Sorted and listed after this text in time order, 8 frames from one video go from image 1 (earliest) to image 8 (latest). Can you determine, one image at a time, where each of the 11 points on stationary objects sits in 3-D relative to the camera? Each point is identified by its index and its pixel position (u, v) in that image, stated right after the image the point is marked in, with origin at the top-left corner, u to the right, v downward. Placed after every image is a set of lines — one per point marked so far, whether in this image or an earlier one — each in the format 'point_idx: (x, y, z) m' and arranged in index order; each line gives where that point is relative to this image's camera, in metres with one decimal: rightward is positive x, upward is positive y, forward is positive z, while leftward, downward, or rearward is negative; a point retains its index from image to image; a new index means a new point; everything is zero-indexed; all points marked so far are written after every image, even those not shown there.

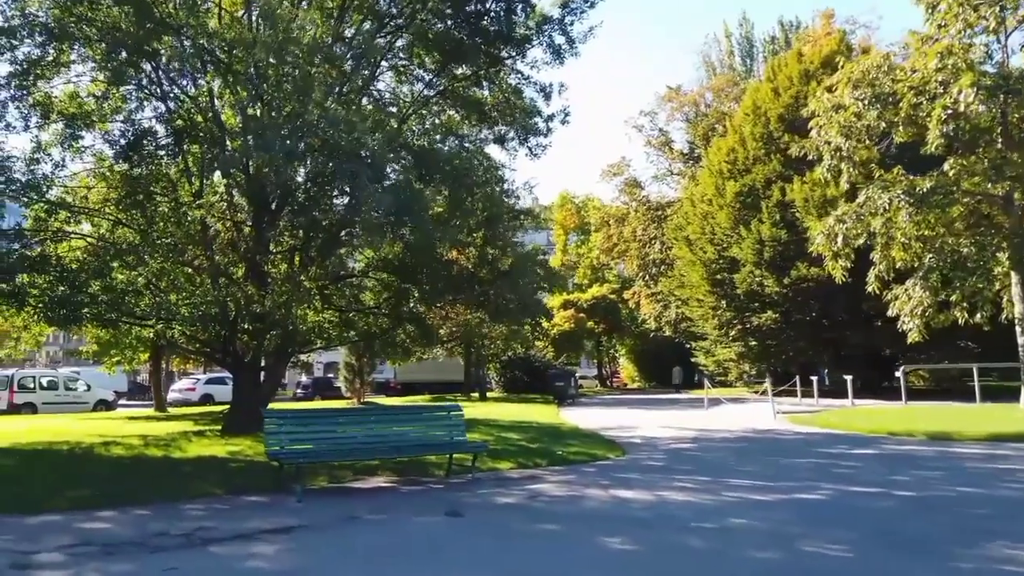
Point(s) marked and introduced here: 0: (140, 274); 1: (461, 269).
0: (-7.4, +0.3, +15.2) m
1: (-1.1, +0.4, +15.8) m
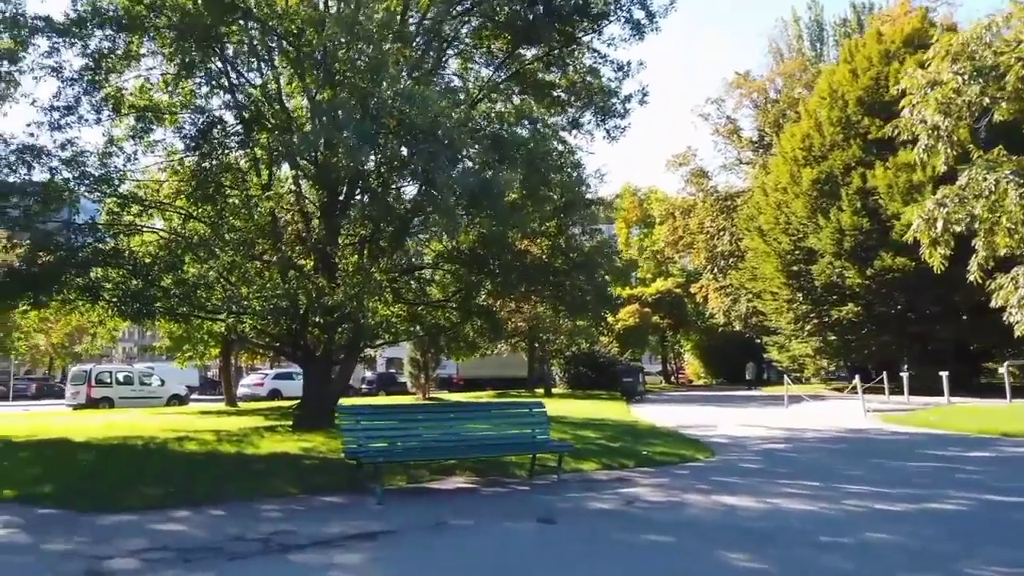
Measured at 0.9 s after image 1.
0: (-5.9, +0.4, +15.0) m
1: (+0.5, +0.6, +15.2) m
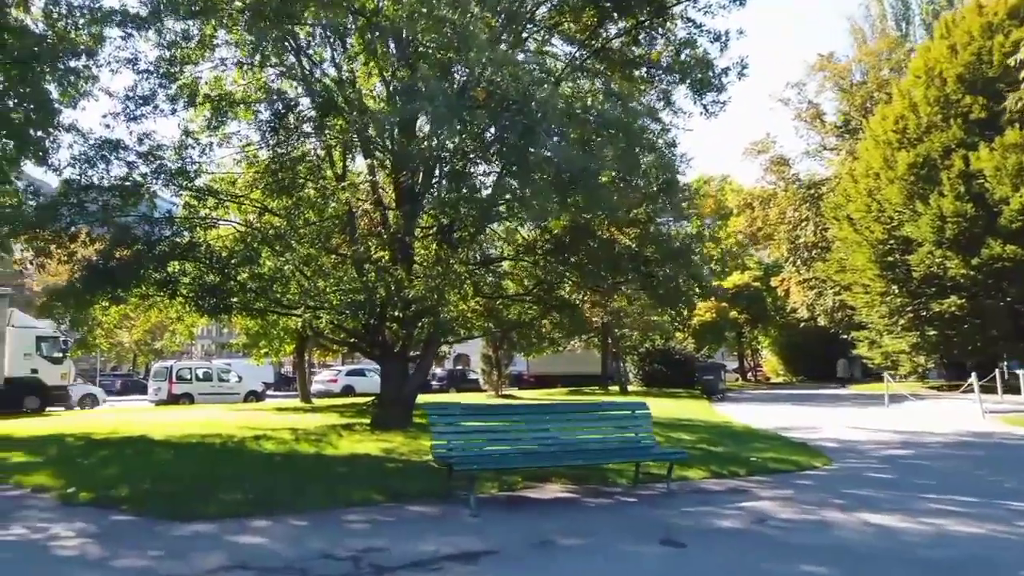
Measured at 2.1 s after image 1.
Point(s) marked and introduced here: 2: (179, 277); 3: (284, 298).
0: (-4.3, +0.5, +14.5) m
1: (+2.1, +0.7, +14.1) m
2: (-6.3, +0.2, +14.4) m
3: (-4.6, -0.2, +15.2) m
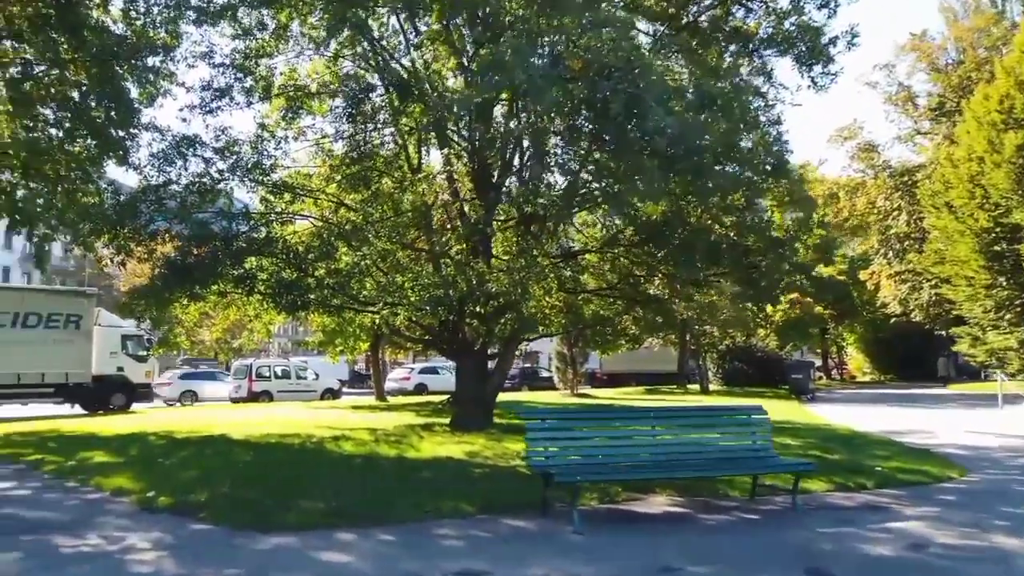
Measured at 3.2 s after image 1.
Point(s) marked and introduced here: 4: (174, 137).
0: (-2.7, +0.6, +14.0) m
1: (+3.6, +0.9, +13.1) m
2: (-4.8, +0.3, +14.1) m
3: (-3.0, -0.1, +14.7) m
4: (-6.4, +2.8, +14.2) m
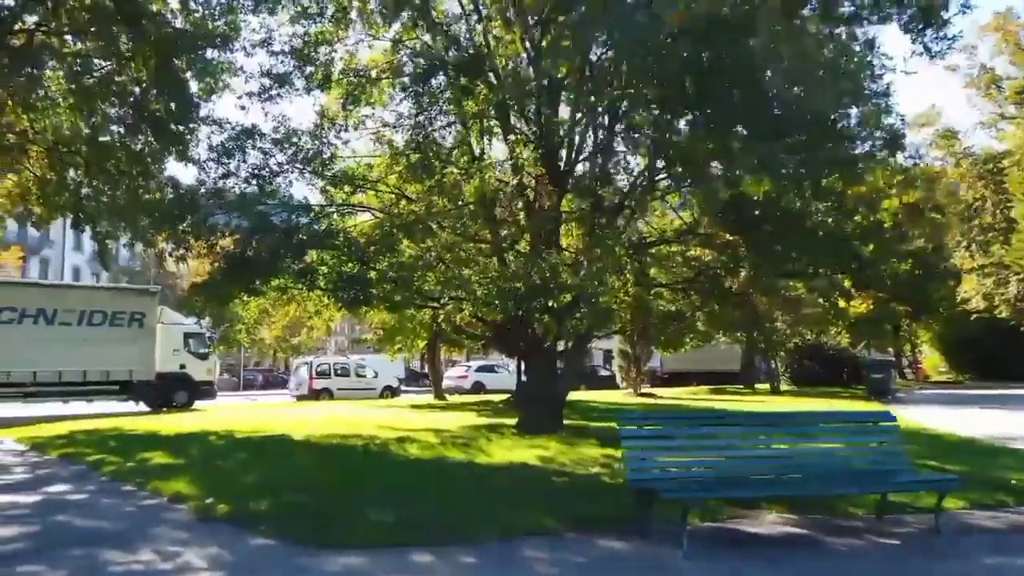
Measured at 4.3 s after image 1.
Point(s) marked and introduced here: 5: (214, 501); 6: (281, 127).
0: (-1.4, +0.7, +13.3) m
1: (+4.8, +1.0, +11.9) m
2: (-3.5, +0.4, +13.6) m
3: (-1.7, 0.0, +14.0) m
4: (-5.1, +2.9, +13.8) m
5: (-3.3, -2.3, +8.3) m
6: (-4.3, +3.0, +14.0) m
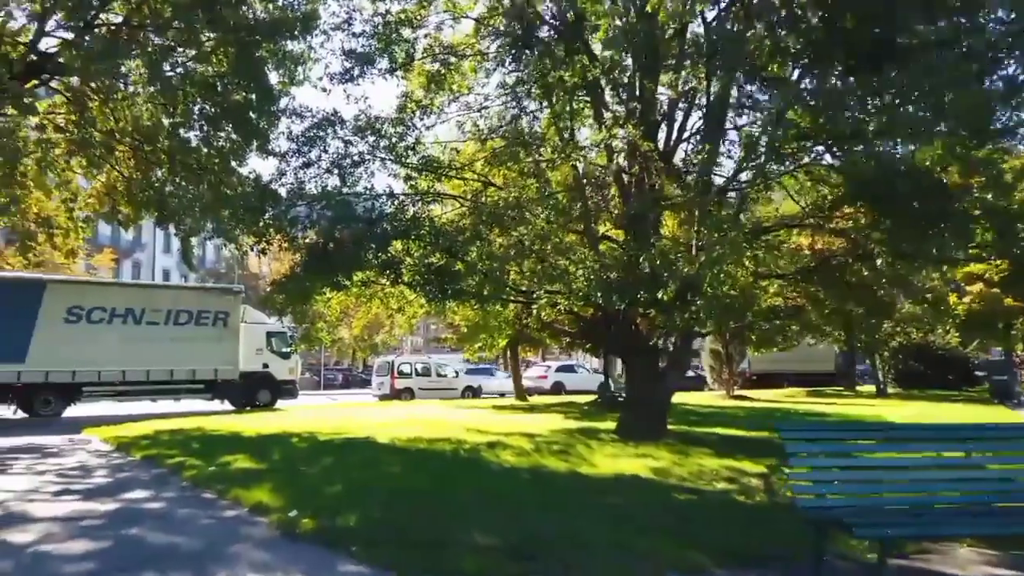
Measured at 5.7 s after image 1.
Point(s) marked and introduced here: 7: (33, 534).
0: (+0.2, +0.8, +12.3) m
1: (+6.2, +1.2, +10.3) m
2: (-1.8, +0.5, +12.7) m
3: (0.0, +0.1, +13.0) m
4: (-3.4, +3.0, +13.1) m
5: (-2.1, -2.2, +7.4) m
6: (-2.6, +3.1, +13.3) m
7: (-4.4, -2.3, +7.0) m
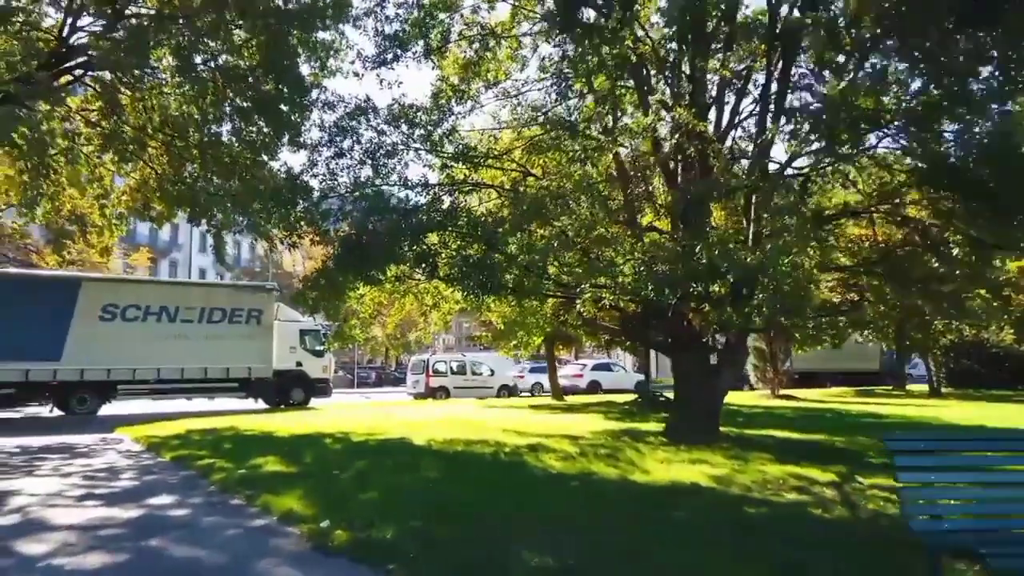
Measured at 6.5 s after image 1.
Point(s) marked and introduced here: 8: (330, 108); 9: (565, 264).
0: (+0.8, +0.9, +11.6) m
1: (+6.8, +1.3, +9.4) m
2: (-1.2, +0.6, +12.1) m
3: (+0.7, +0.2, +12.3) m
4: (-2.8, +3.1, +12.5) m
5: (-1.7, -2.2, +6.9) m
6: (-1.9, +3.2, +12.7) m
7: (-4.0, -2.2, +6.5) m
8: (-3.2, +3.2, +13.4) m
9: (+0.8, +0.3, +12.1) m
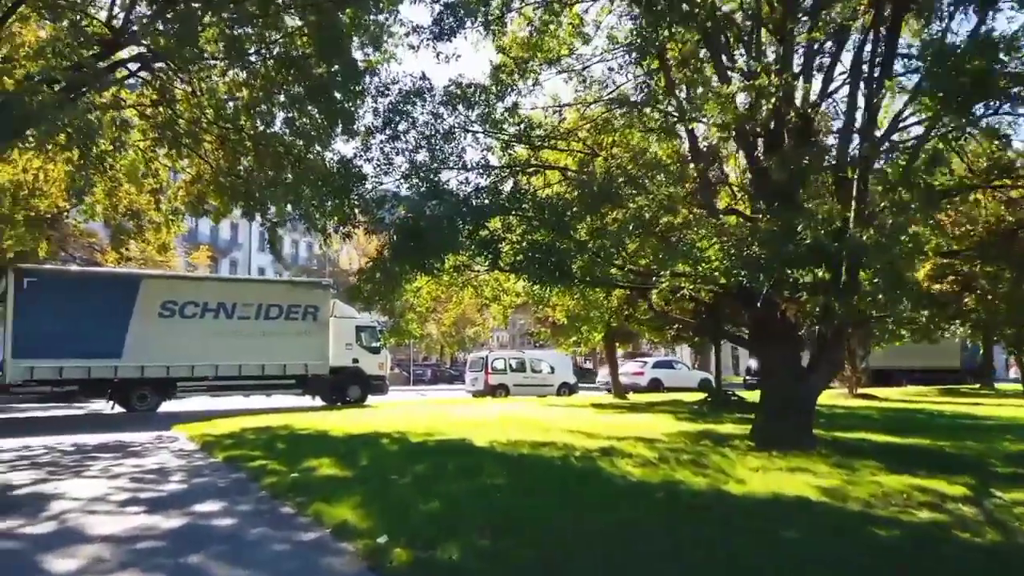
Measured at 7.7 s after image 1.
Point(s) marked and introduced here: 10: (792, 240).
0: (+1.8, +1.1, +10.6) m
1: (+7.6, +1.5, +7.9) m
2: (-0.2, +0.7, +11.2) m
3: (+1.7, +0.4, +11.3) m
4: (-1.7, +3.2, +11.8) m
5: (-1.0, -2.0, +6.0) m
6: (-0.9, +3.3, +11.9) m
7: (-3.3, -2.1, +5.8) m
8: (-2.1, +3.4, +12.7) m
9: (+1.8, +0.5, +11.1) m
10: (+3.3, +0.6, +9.6) m
